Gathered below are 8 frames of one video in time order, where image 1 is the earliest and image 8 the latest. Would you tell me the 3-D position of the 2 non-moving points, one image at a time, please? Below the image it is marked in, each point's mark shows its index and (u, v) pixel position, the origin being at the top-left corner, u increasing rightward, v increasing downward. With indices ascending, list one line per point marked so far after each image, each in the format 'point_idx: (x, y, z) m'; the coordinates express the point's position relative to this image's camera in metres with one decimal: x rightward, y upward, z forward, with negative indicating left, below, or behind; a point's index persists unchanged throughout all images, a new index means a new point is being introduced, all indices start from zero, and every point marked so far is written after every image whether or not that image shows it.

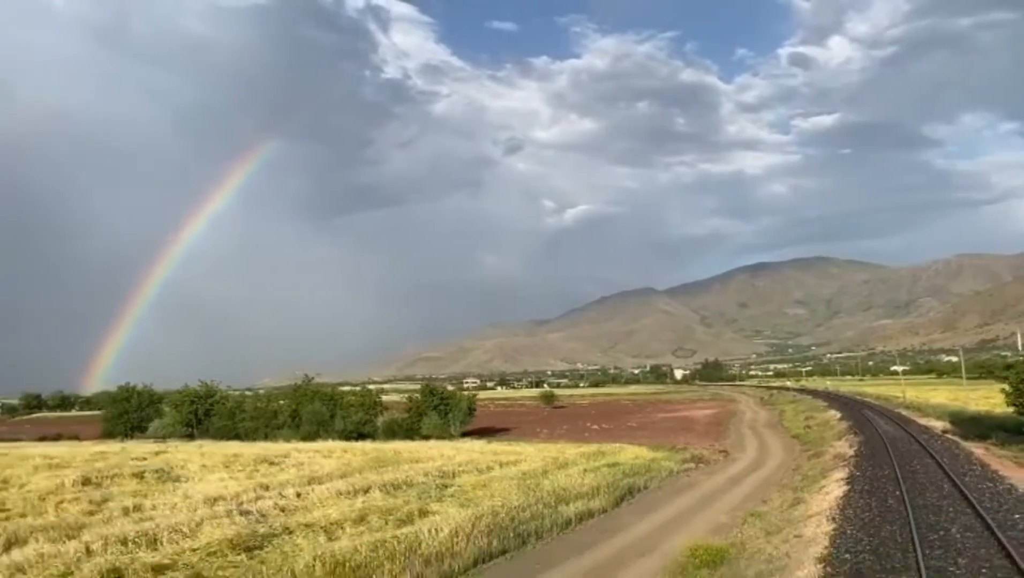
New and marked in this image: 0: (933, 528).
0: (+9.5, -5.4, +18.7) m
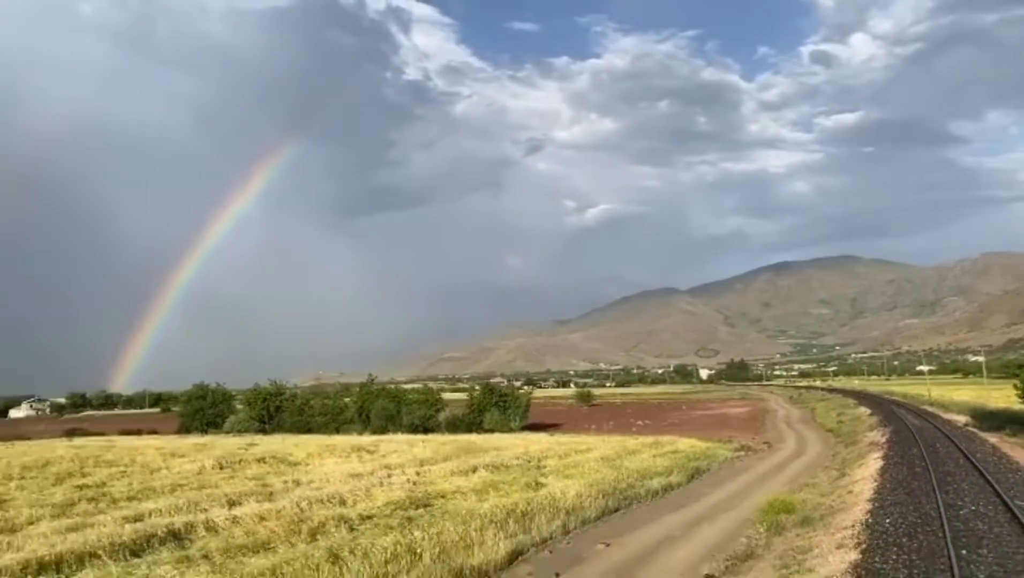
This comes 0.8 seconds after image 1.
0: (+13.4, -6.1, +25.4) m
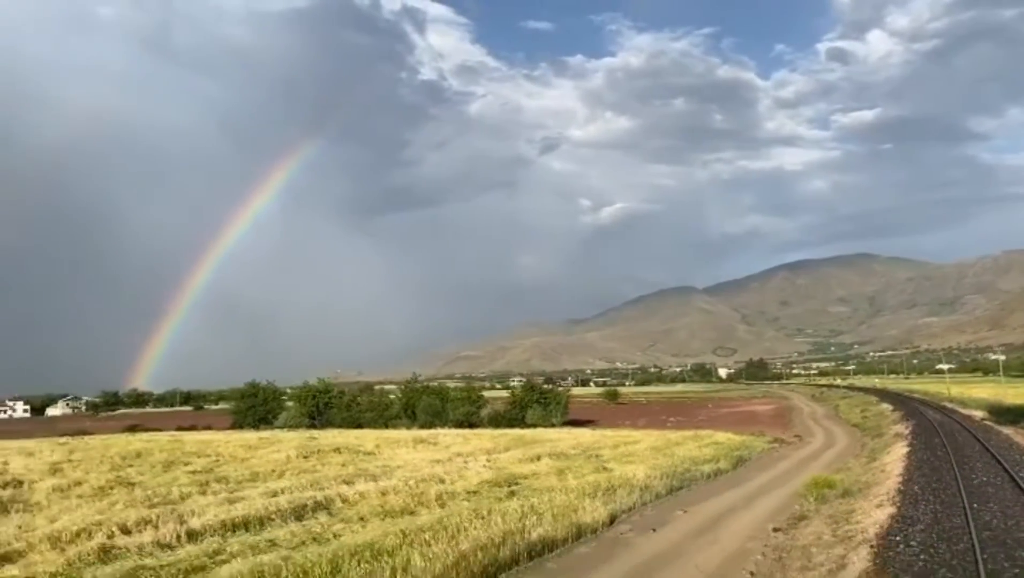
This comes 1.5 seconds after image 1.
0: (+16.6, -6.5, +30.3) m
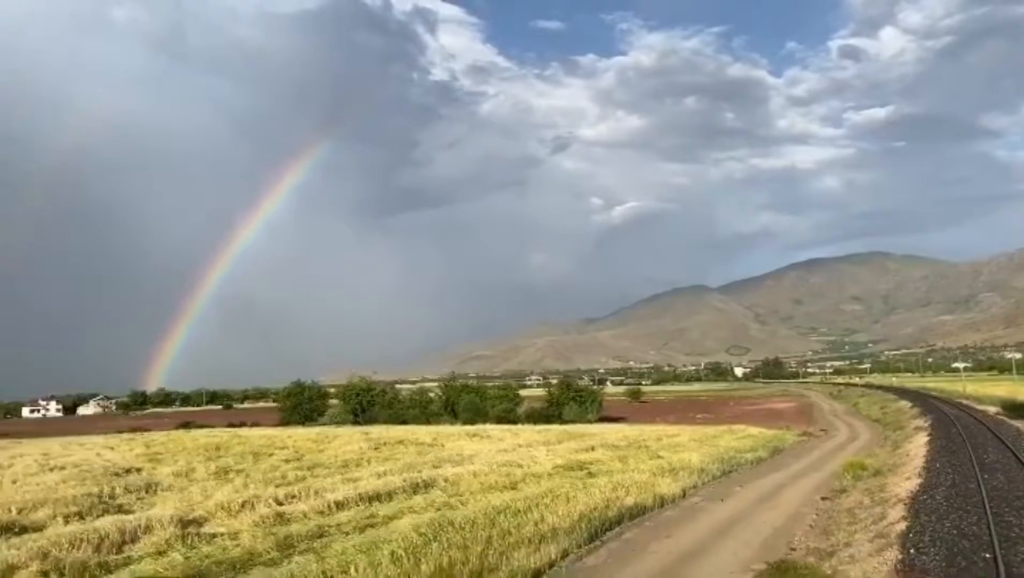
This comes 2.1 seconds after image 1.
0: (+20.1, -6.9, +35.5) m
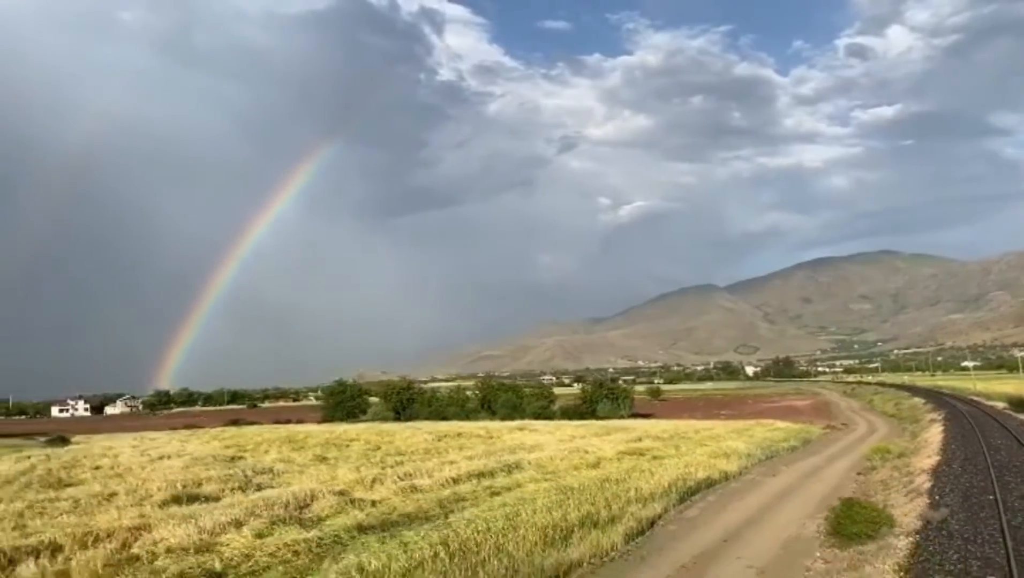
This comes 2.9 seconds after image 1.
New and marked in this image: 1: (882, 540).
0: (+24.0, -7.4, +41.7) m
1: (+9.0, -6.0, +20.1) m
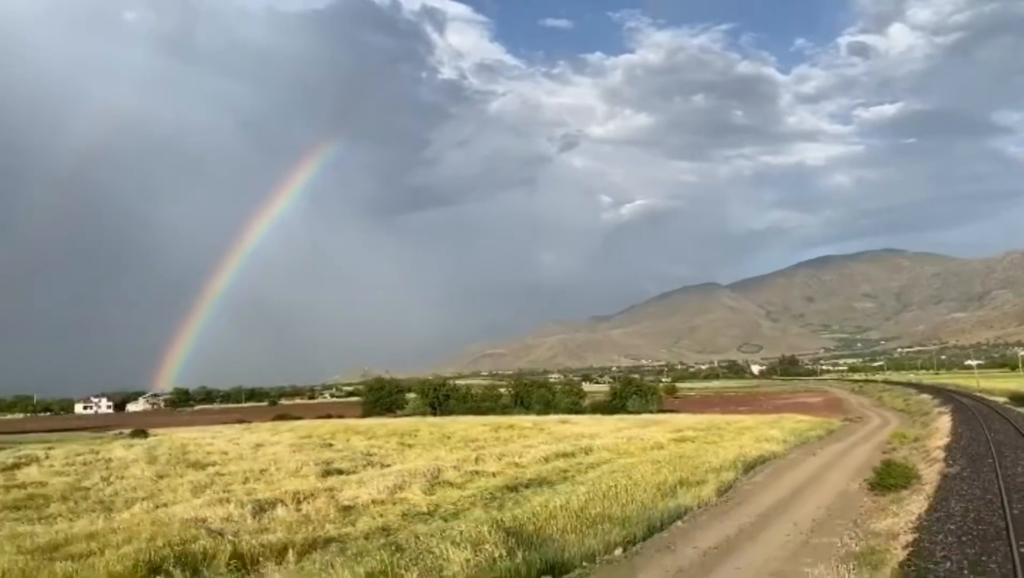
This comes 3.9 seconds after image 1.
0: (+28.5, -8.0, +49.3) m
1: (+13.4, -6.6, +27.7) m
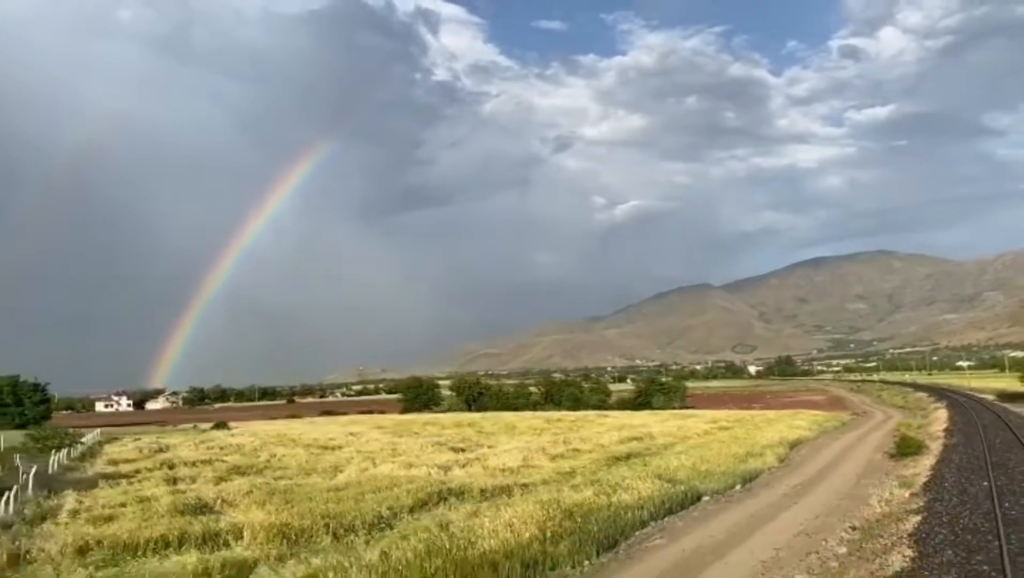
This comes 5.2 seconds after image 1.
0: (+34.1, -9.1, +60.4) m
1: (+19.2, -7.7, +38.7) m
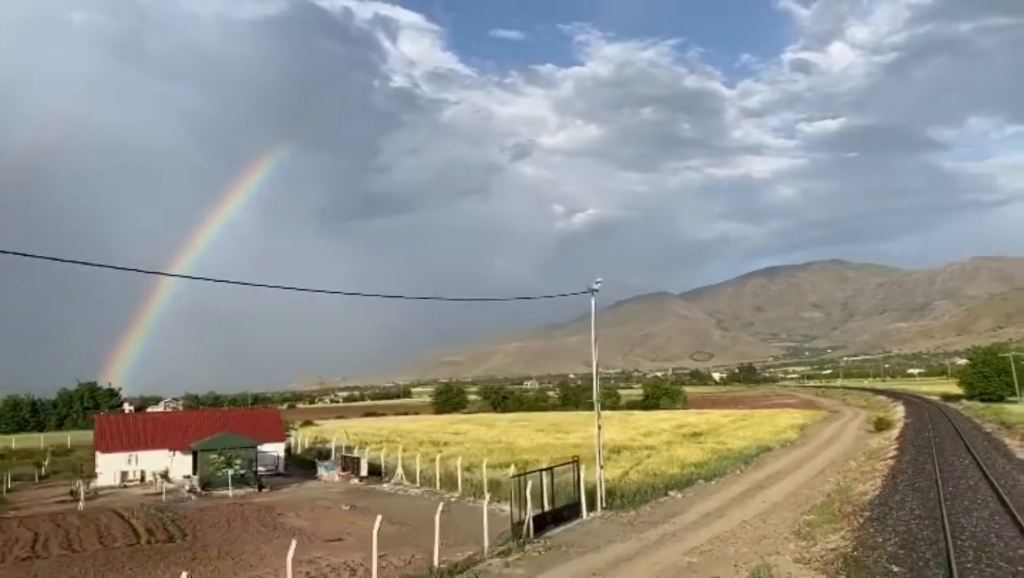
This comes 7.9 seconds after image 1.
0: (+42.0, -12.1, +84.1) m
1: (+28.2, -10.4, +61.7) m
